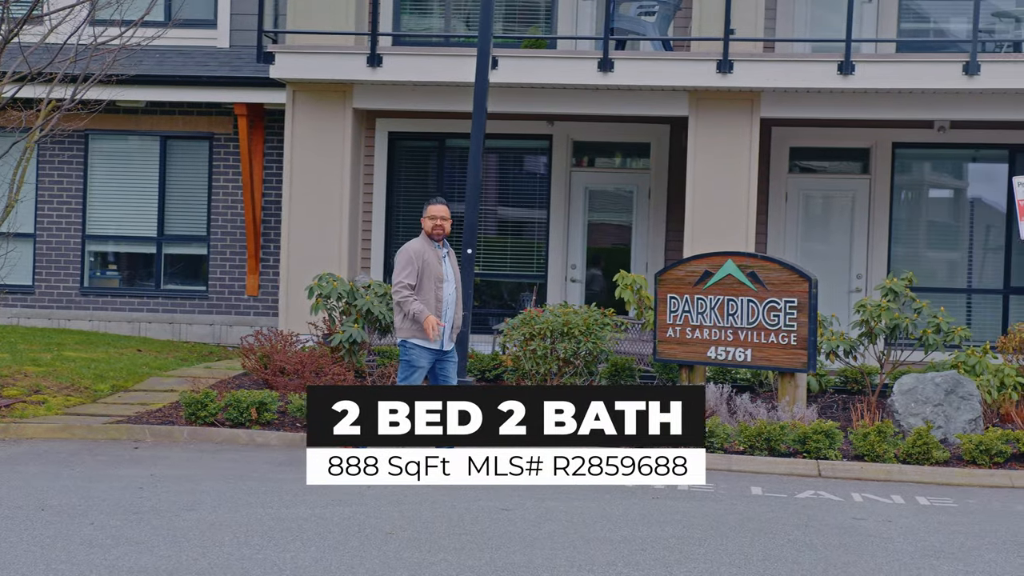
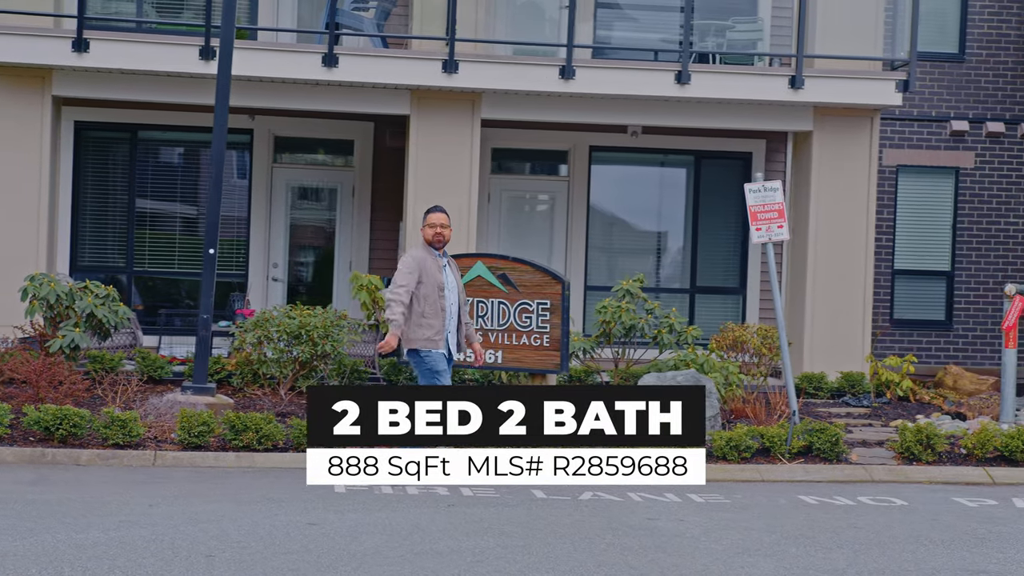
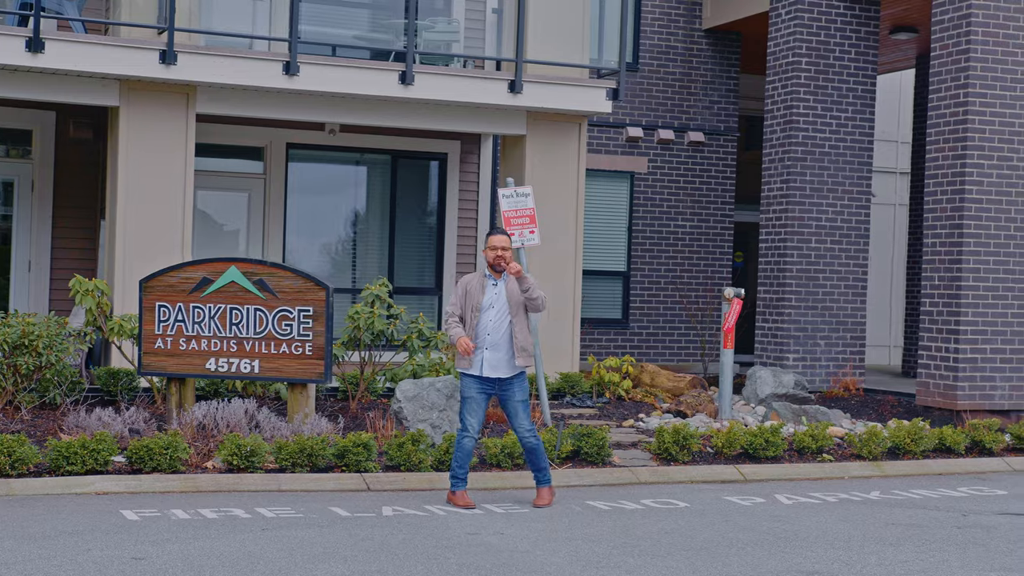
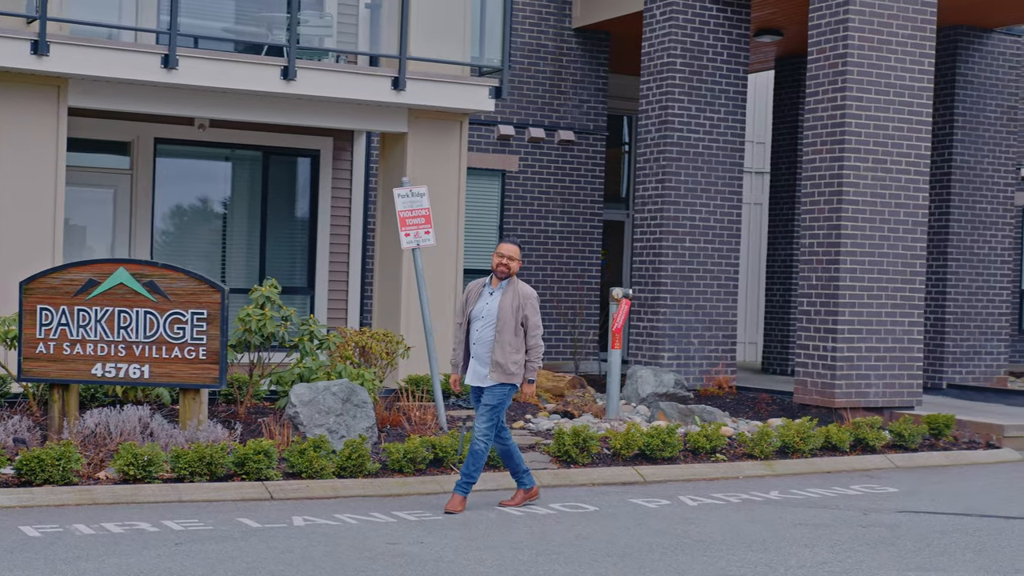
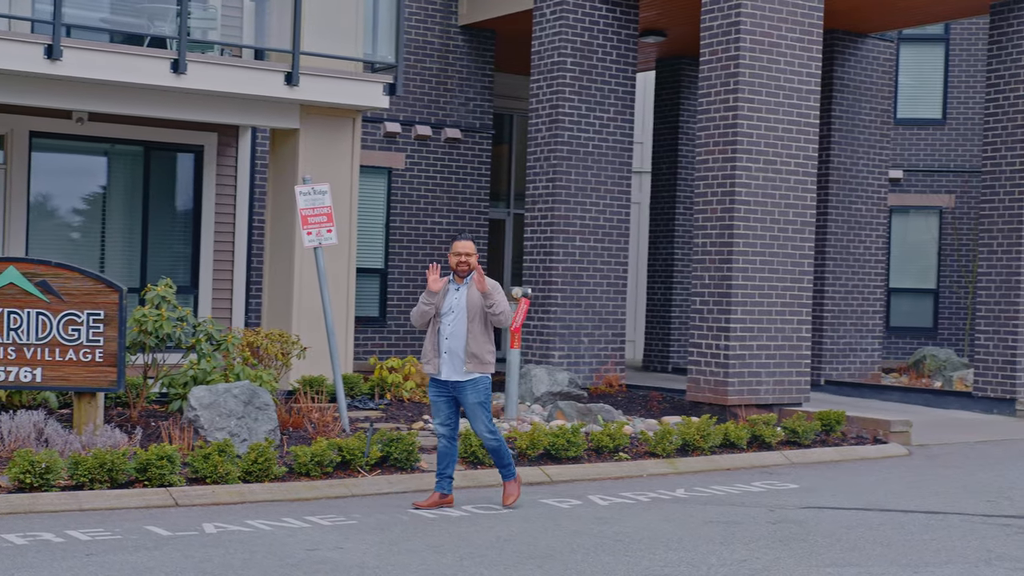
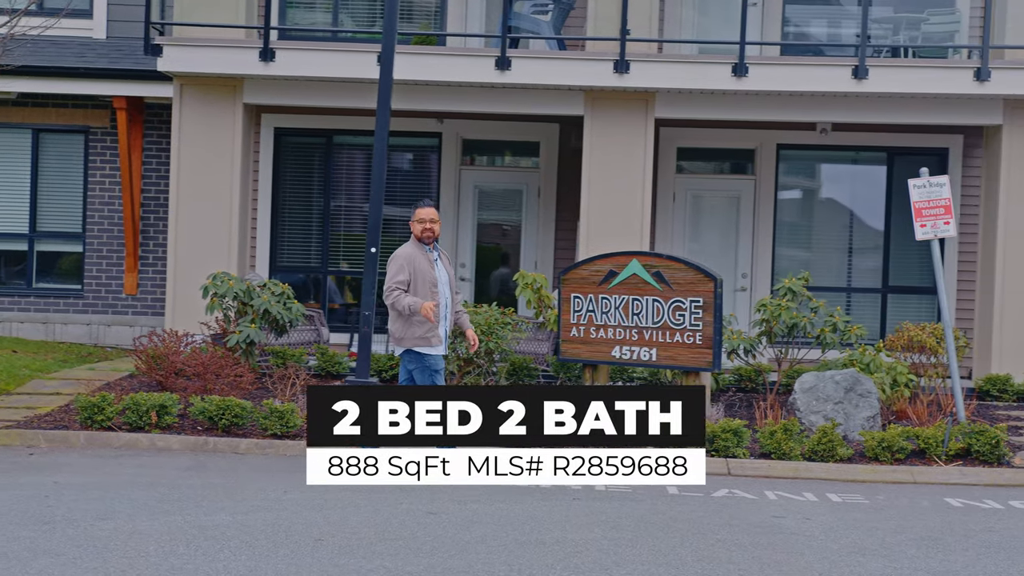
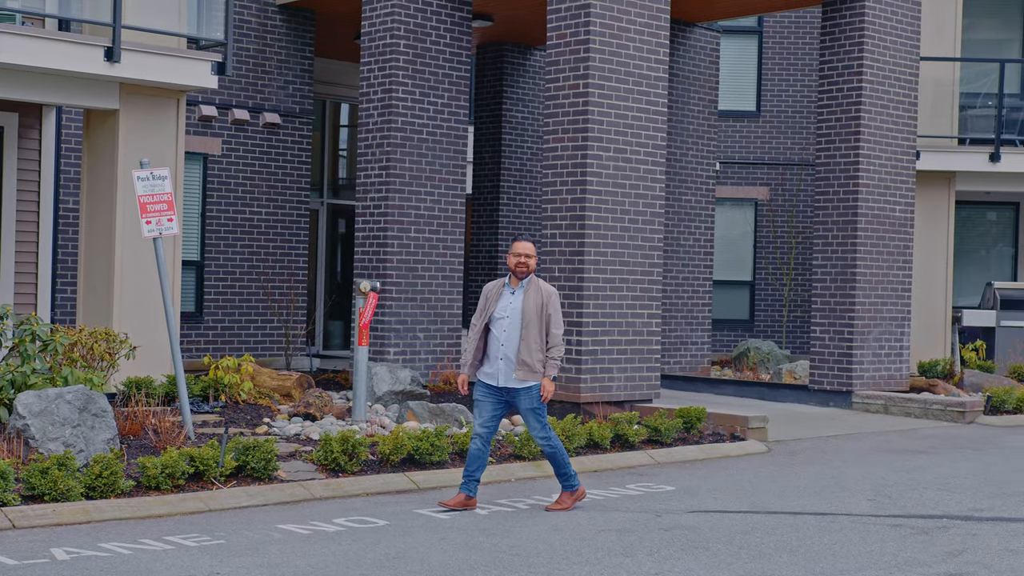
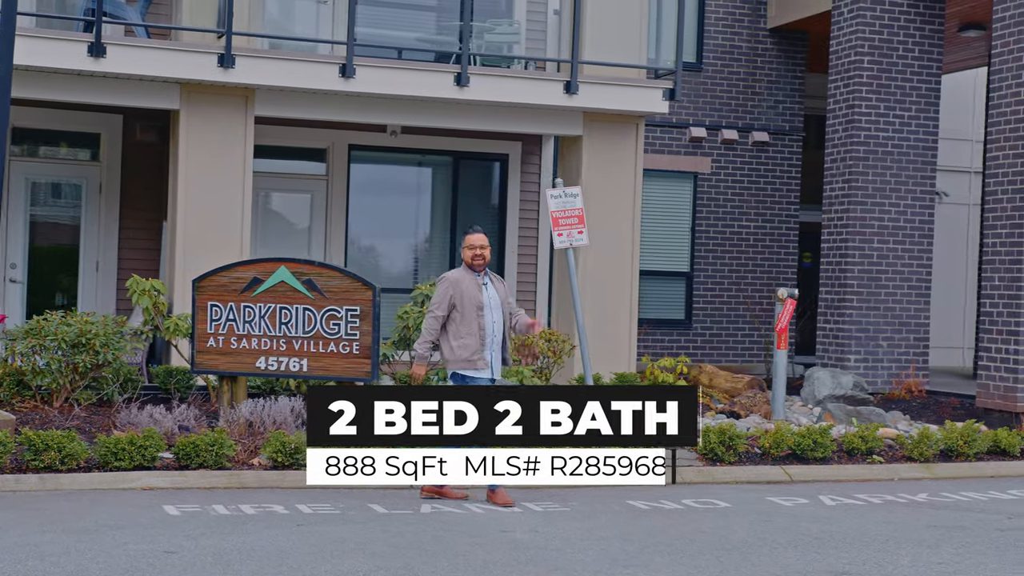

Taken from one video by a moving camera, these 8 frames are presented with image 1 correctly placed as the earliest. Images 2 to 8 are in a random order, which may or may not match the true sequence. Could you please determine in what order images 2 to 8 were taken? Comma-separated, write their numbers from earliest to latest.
6, 2, 8, 3, 4, 5, 7
